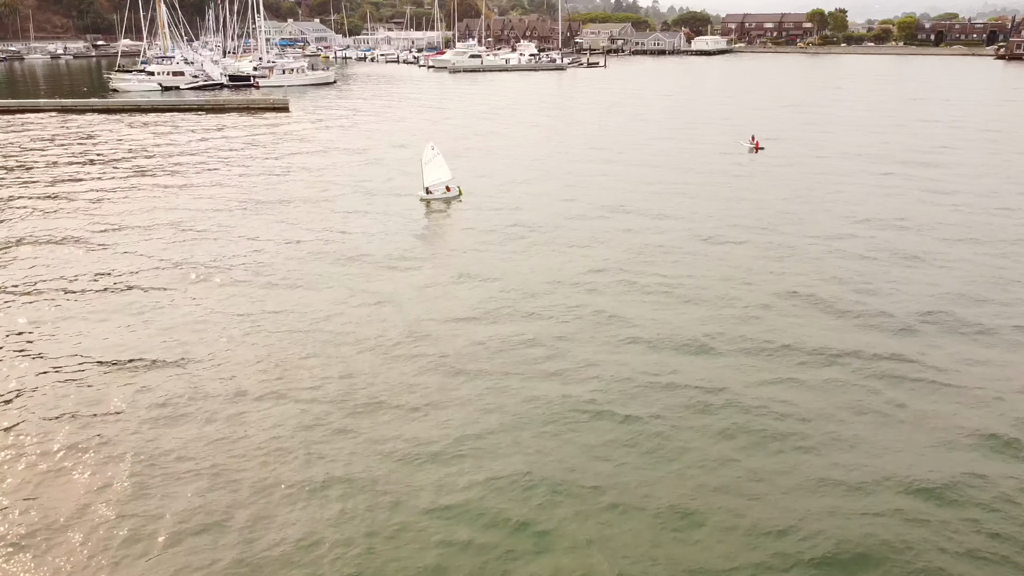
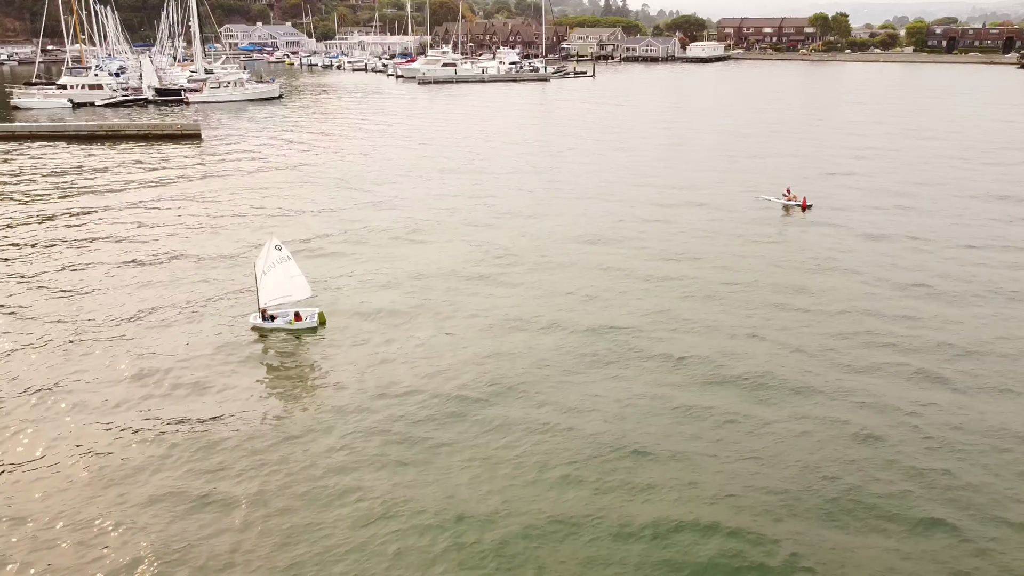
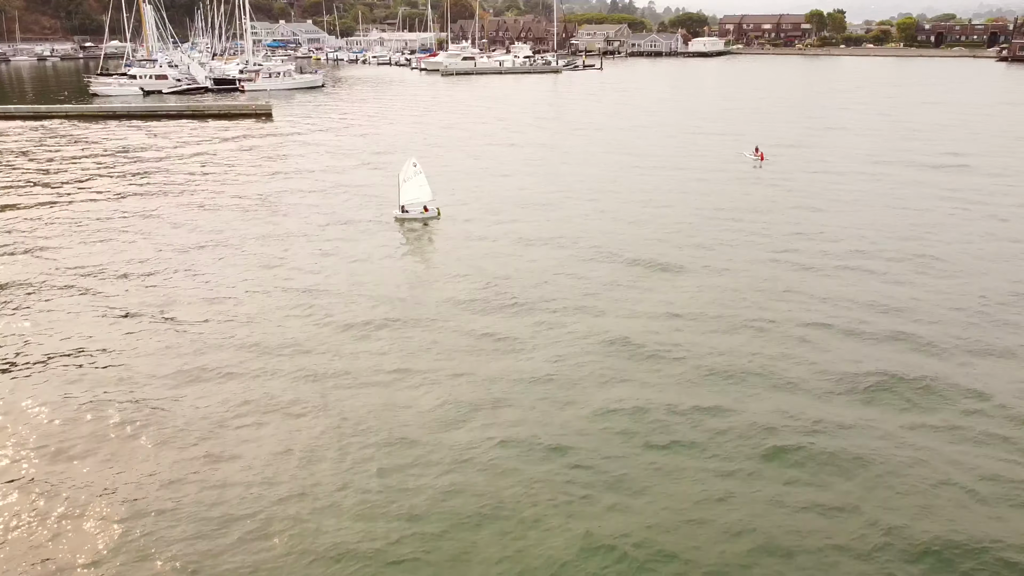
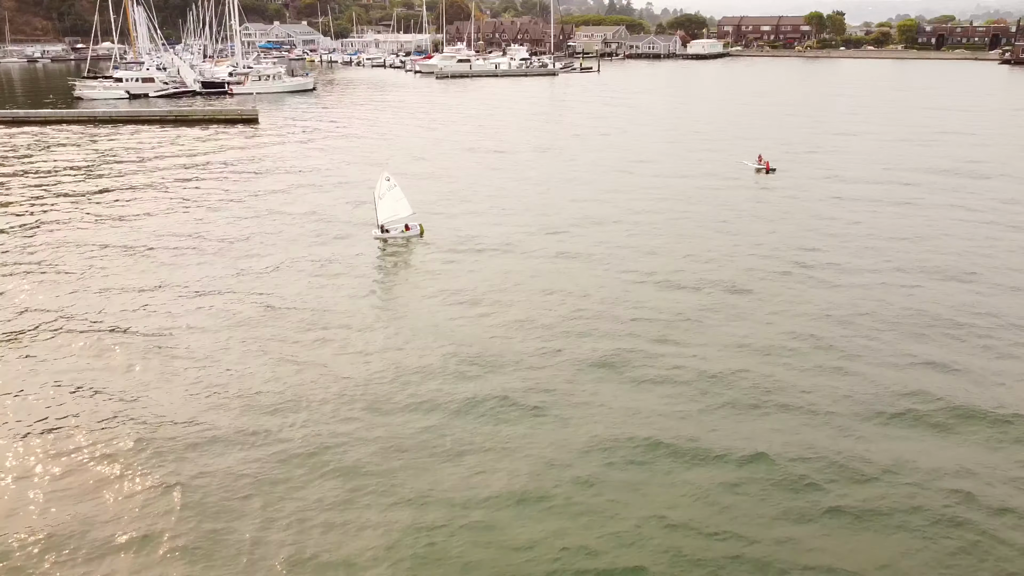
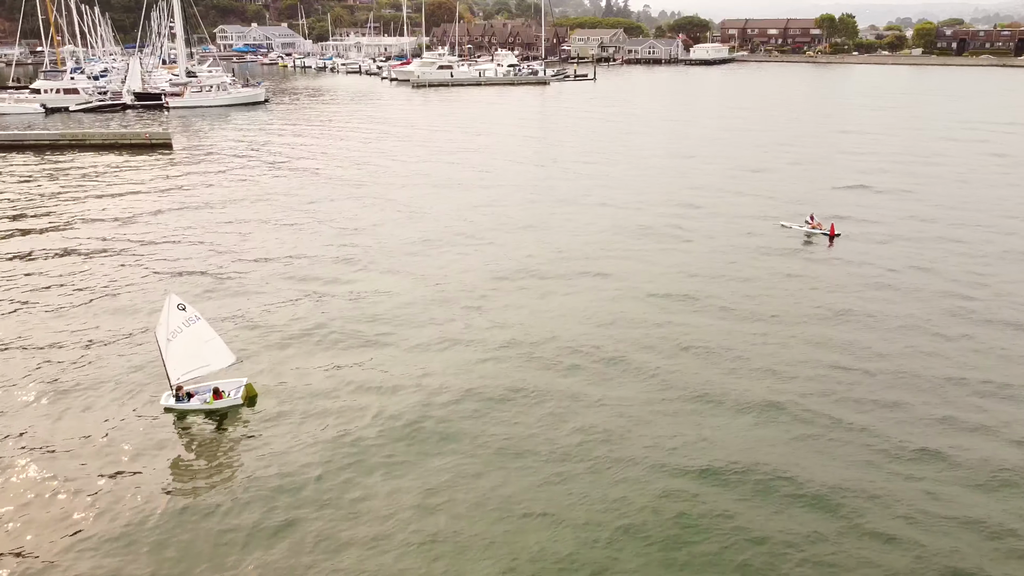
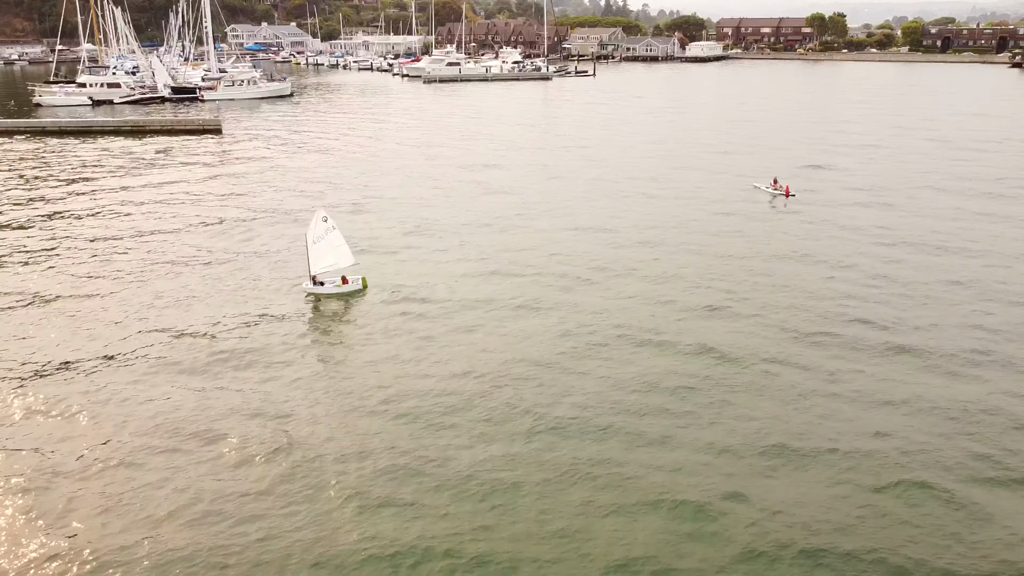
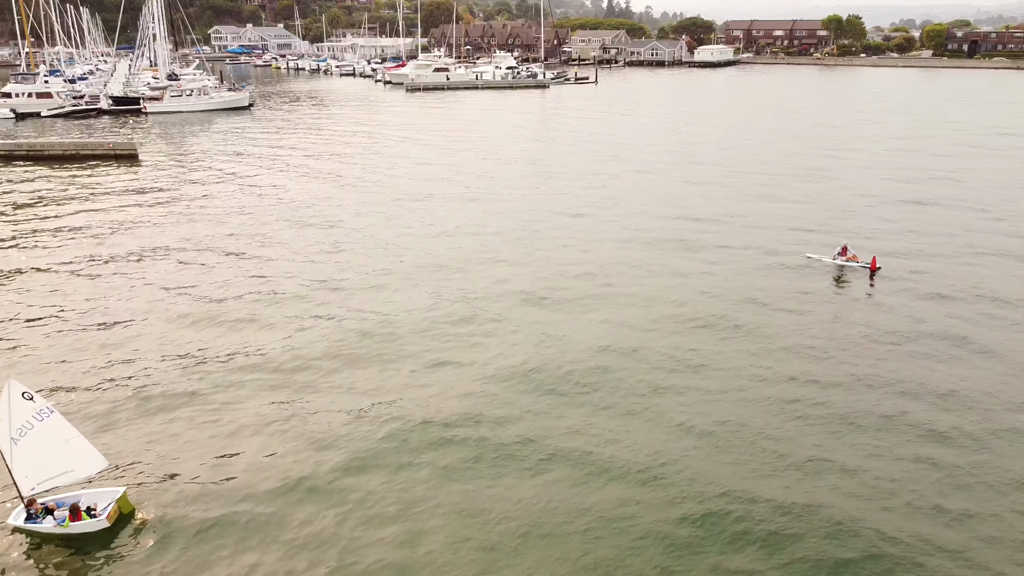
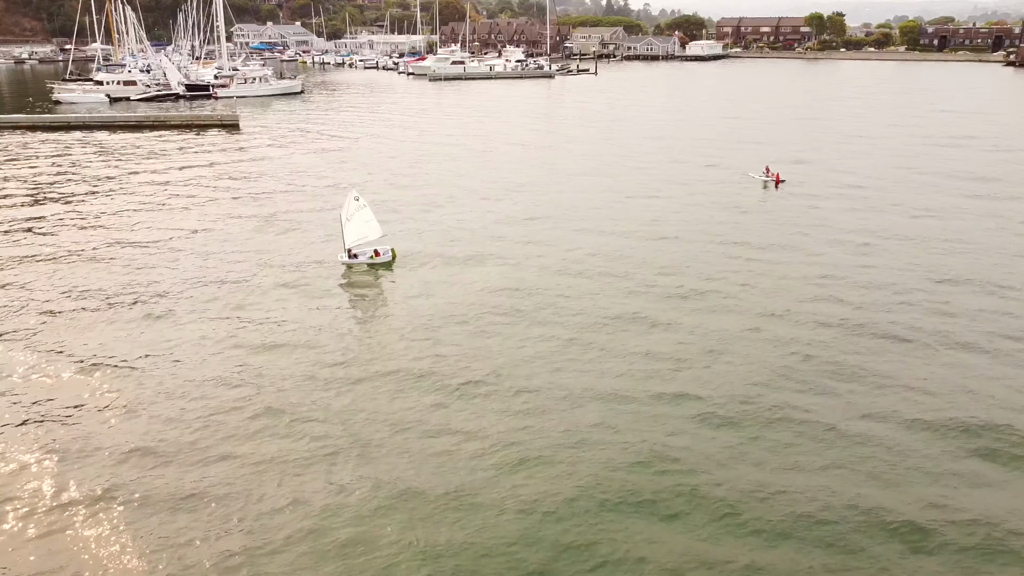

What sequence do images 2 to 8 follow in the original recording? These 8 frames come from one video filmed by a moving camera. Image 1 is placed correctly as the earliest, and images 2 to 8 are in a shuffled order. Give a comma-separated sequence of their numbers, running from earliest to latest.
3, 4, 8, 6, 2, 5, 7
